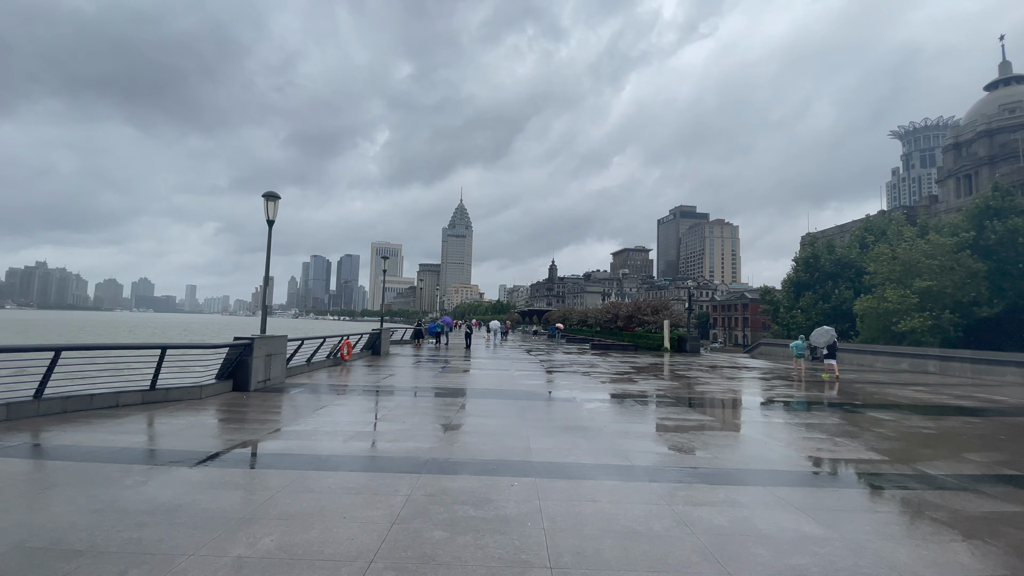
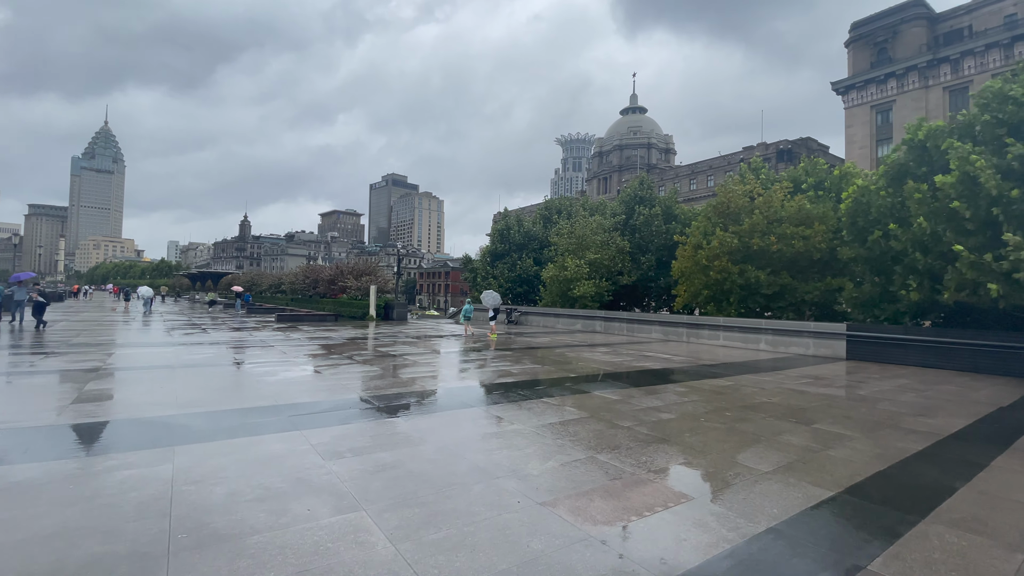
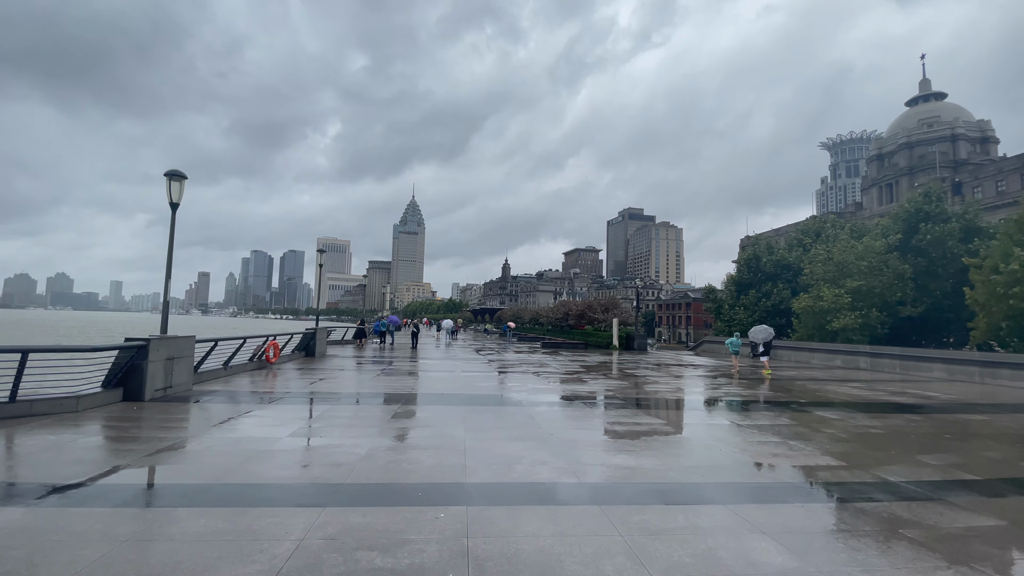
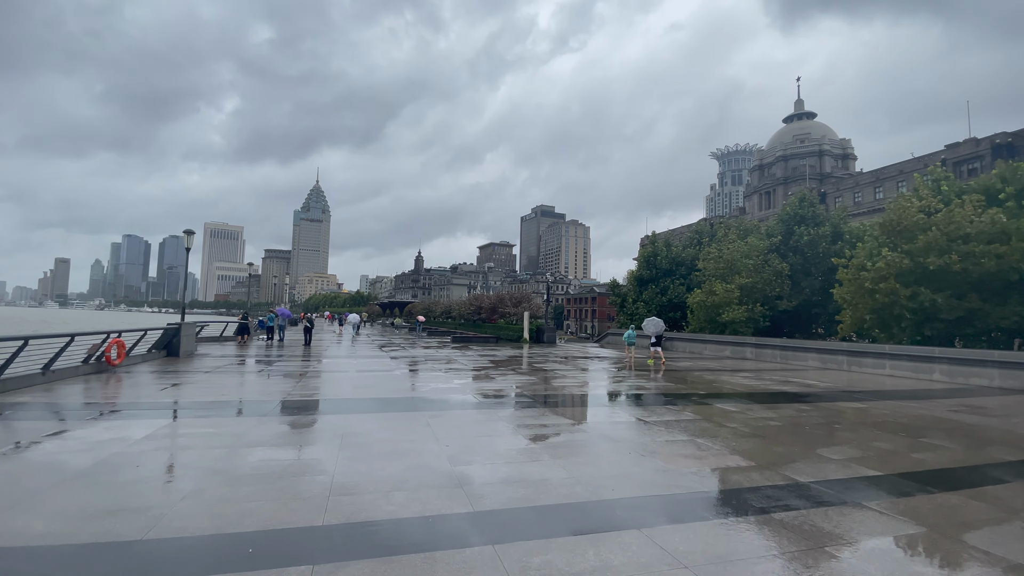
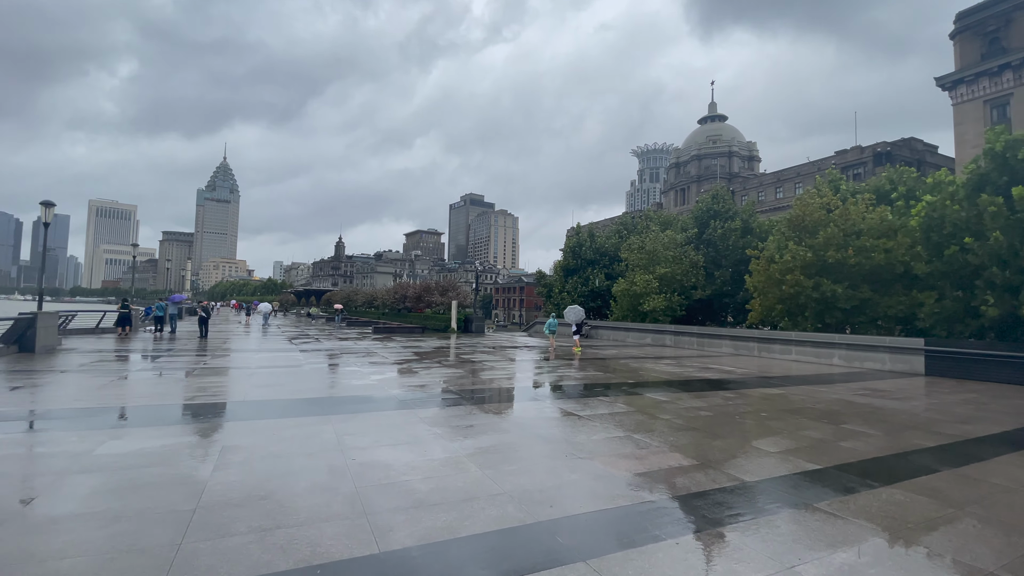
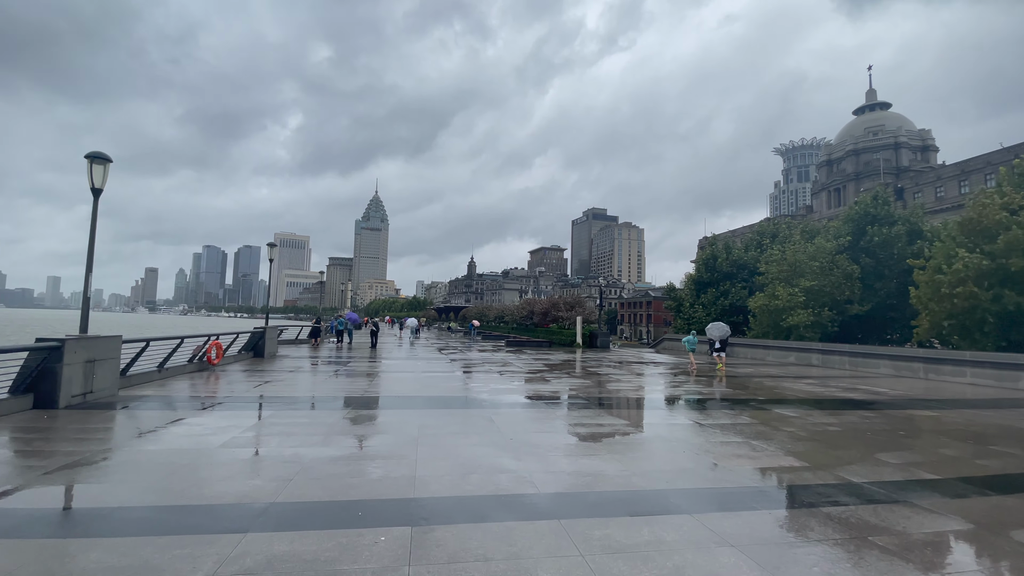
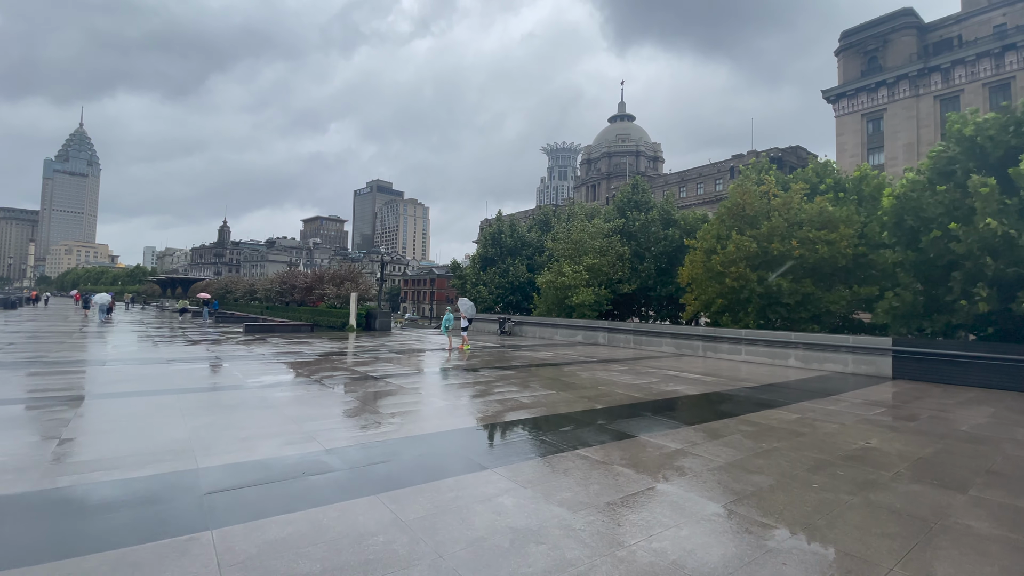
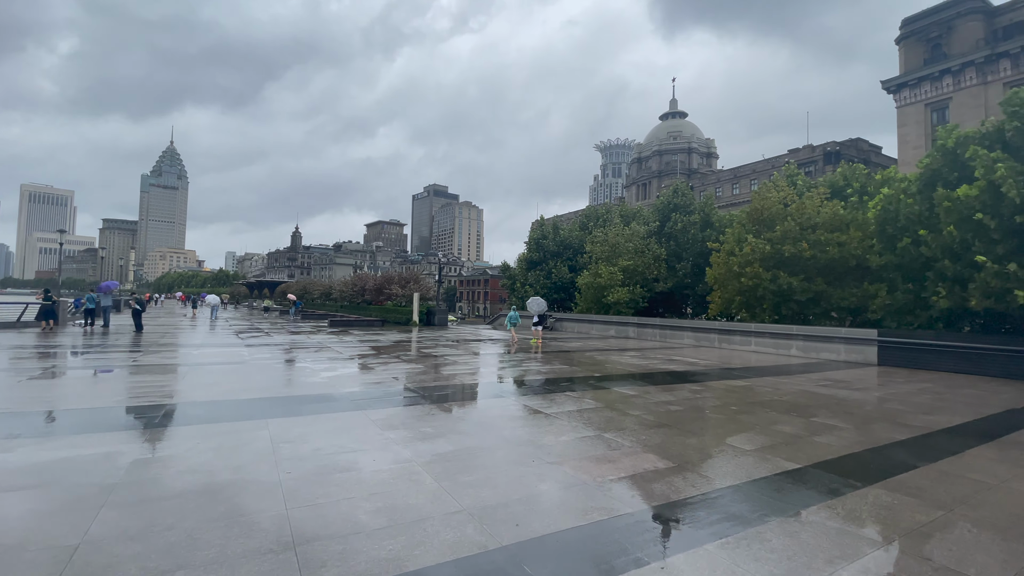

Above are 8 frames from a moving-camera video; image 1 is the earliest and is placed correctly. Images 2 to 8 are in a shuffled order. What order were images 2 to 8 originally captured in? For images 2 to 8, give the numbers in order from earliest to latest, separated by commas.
3, 6, 4, 5, 8, 2, 7
